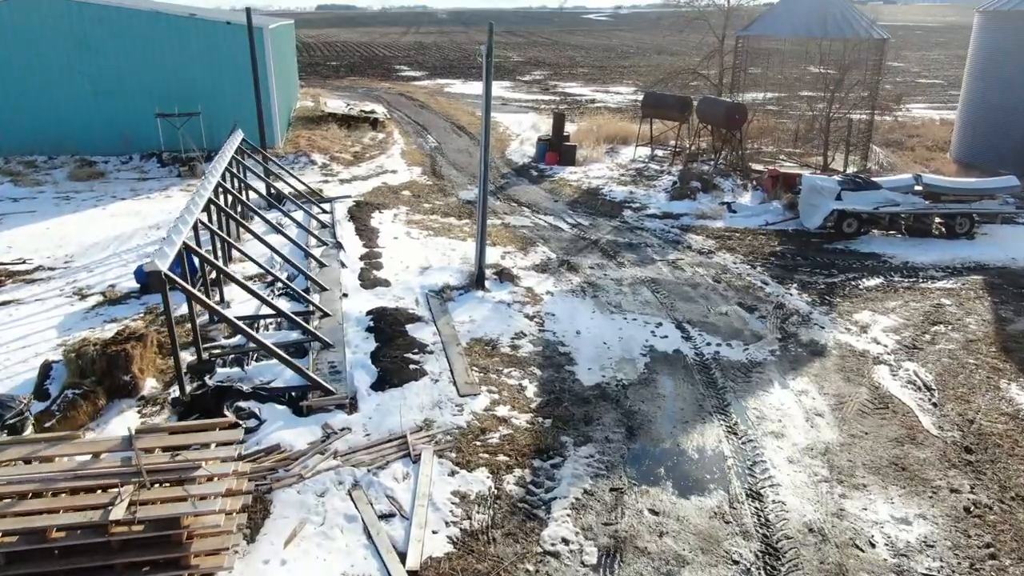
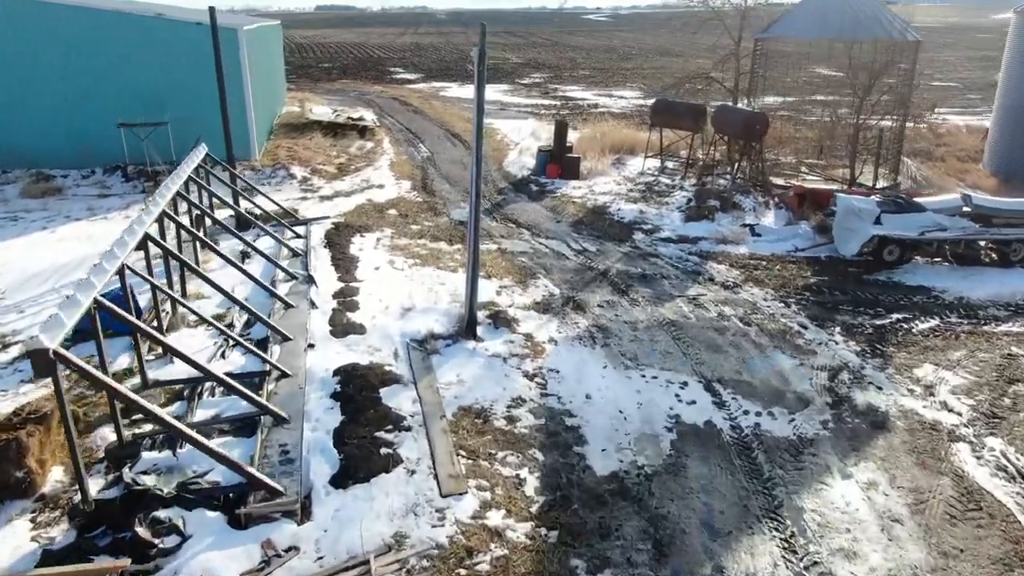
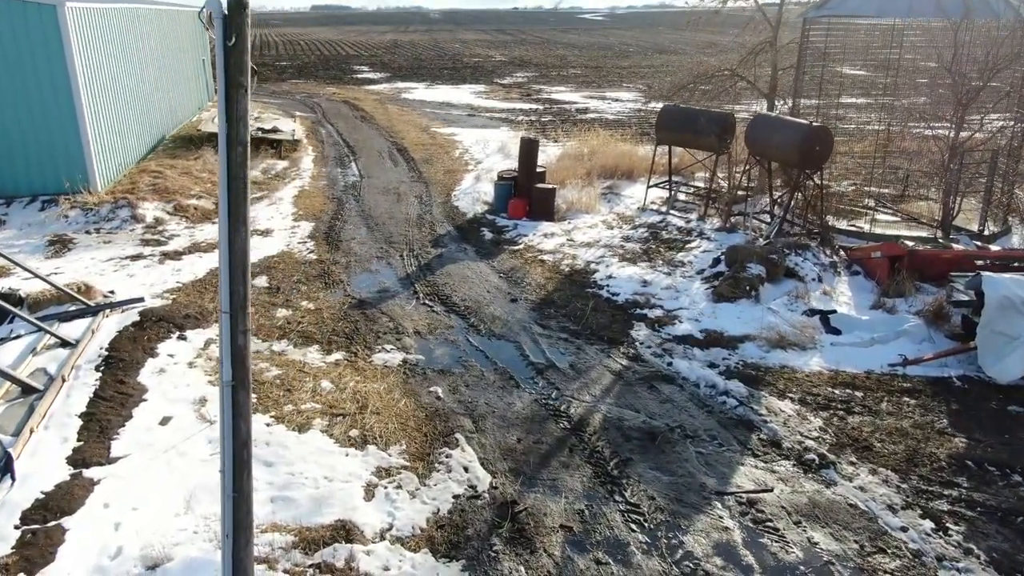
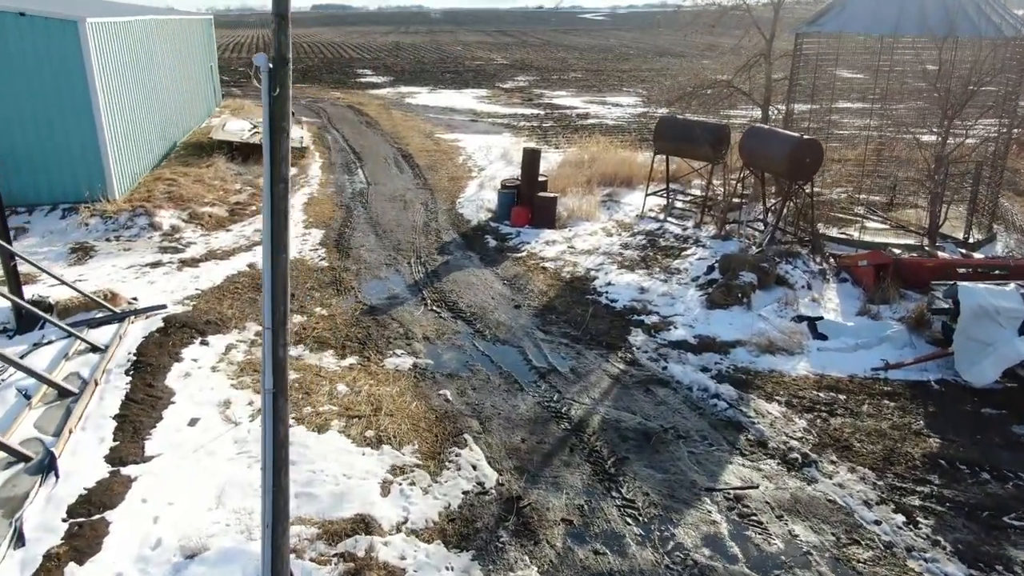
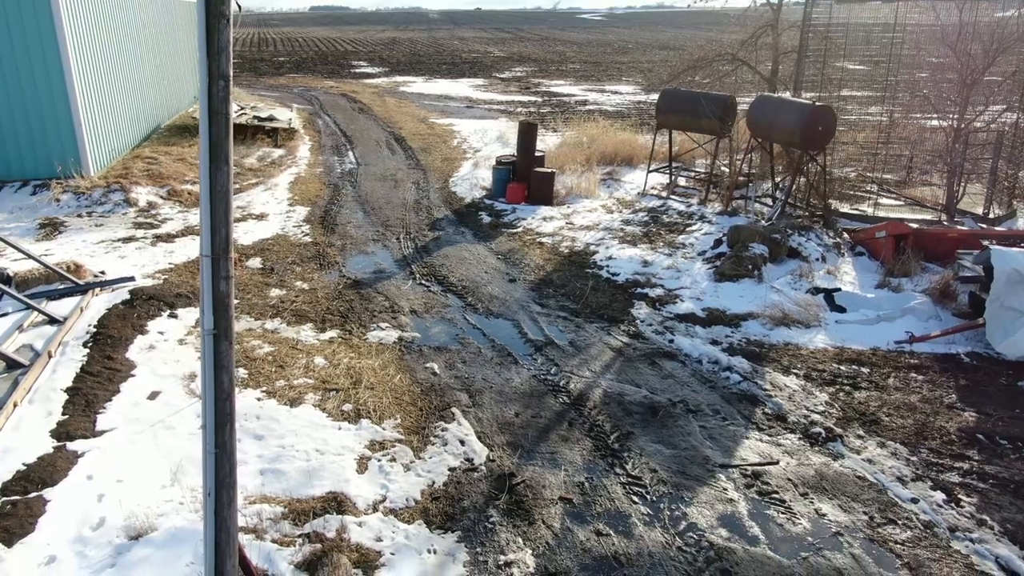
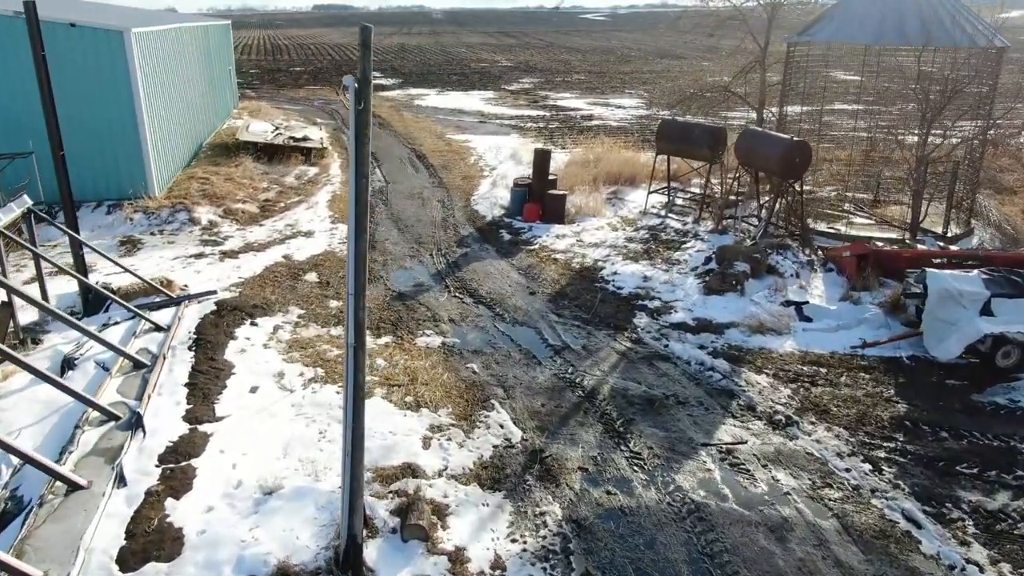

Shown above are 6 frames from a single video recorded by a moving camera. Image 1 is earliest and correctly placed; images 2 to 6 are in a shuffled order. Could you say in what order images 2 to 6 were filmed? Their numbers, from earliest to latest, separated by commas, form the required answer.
2, 6, 4, 3, 5
